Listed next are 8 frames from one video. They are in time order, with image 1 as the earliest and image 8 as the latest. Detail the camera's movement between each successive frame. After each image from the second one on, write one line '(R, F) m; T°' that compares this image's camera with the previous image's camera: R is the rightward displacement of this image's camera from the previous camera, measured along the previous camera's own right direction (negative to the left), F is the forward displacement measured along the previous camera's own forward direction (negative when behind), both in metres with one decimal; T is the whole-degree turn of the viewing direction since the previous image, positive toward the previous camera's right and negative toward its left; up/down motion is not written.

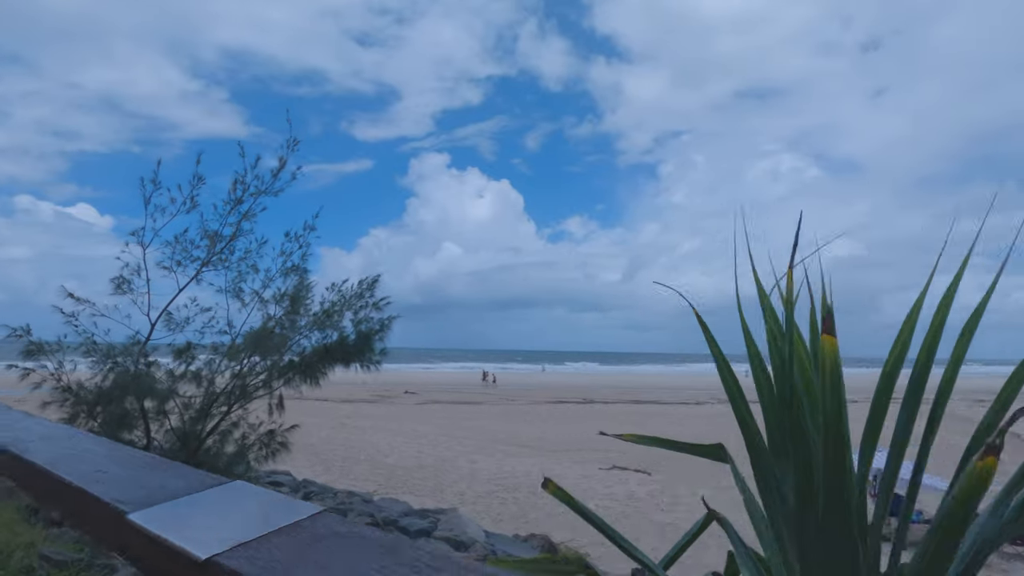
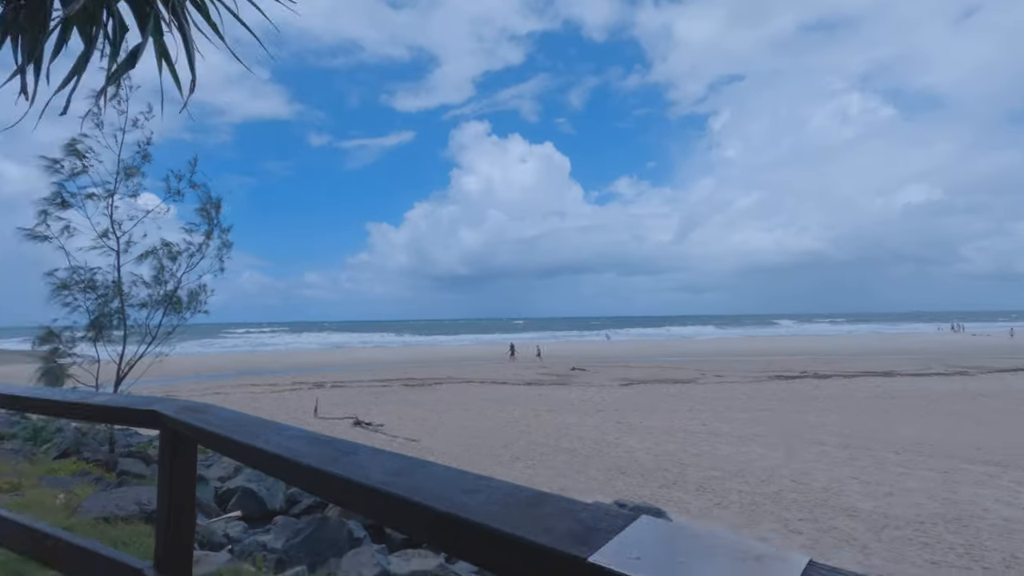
(-0.6, -1.0) m; -5°
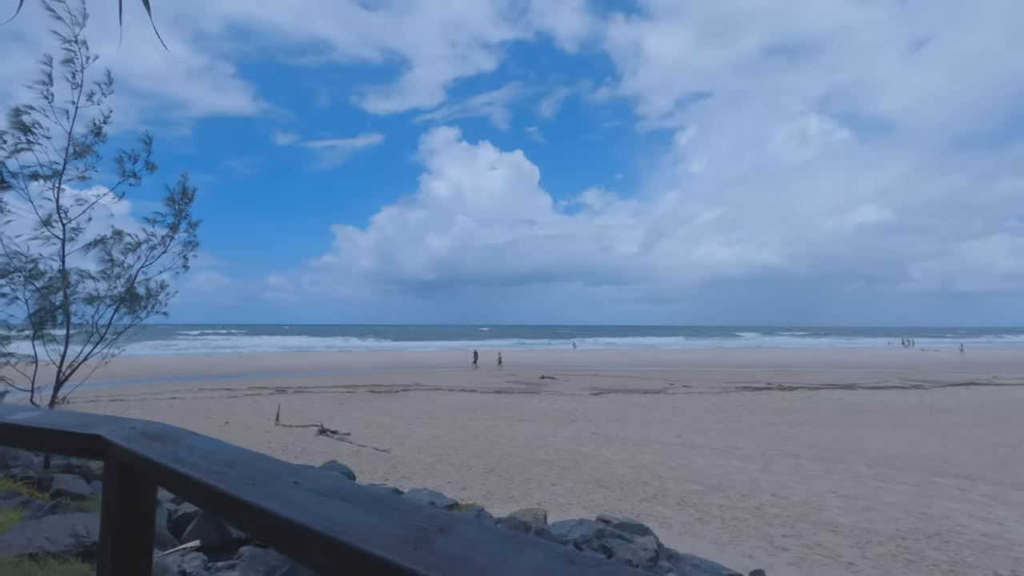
(-0.3, +0.4) m; +4°
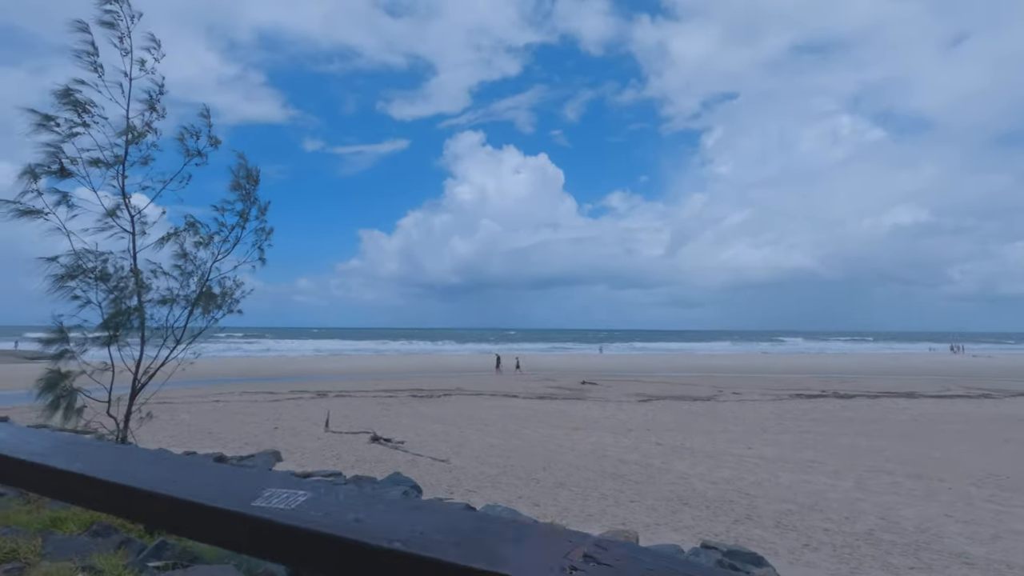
(-1.0, +0.7) m; -3°
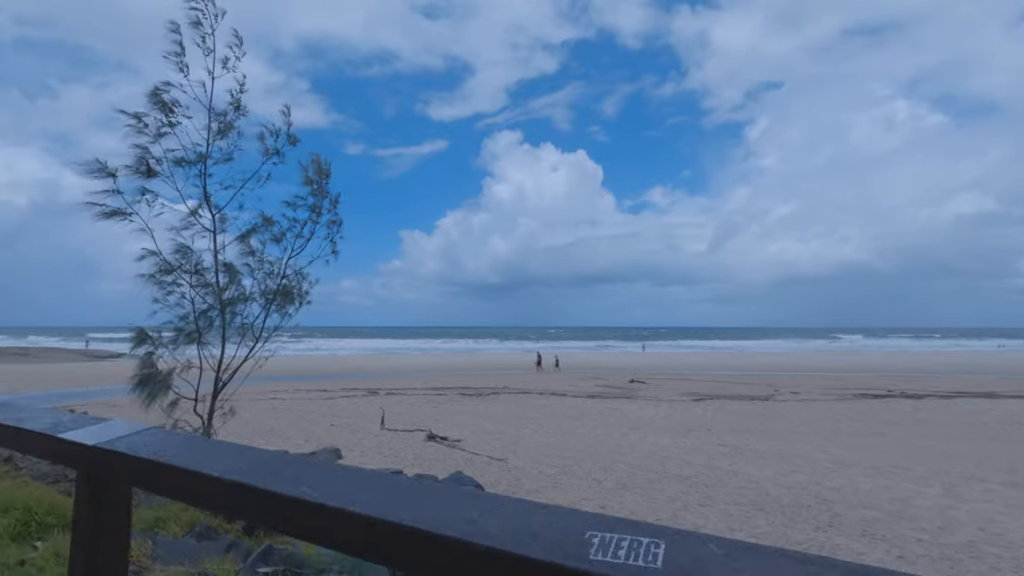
(-0.4, +0.2) m; -4°
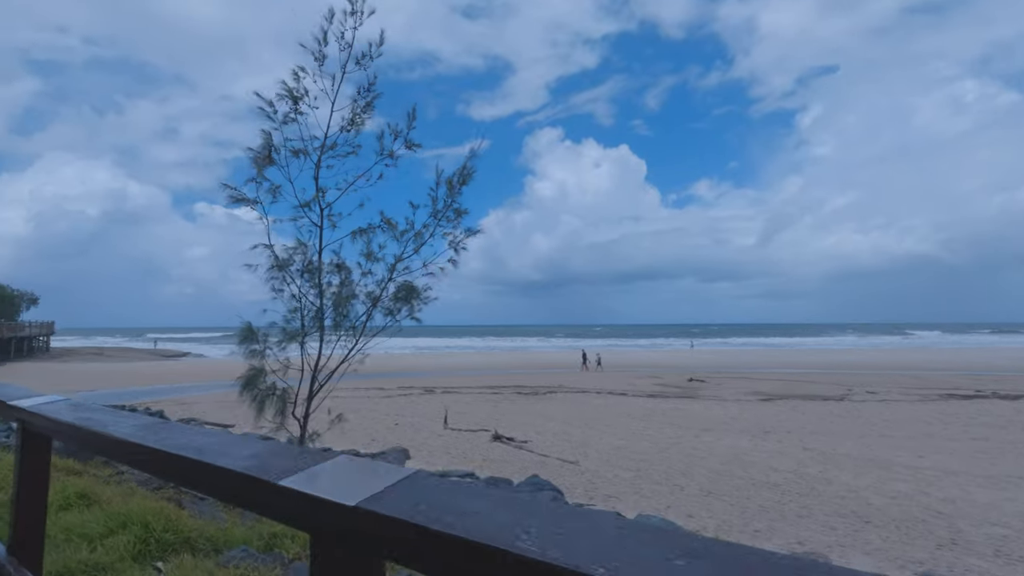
(-0.6, +0.4) m; -5°
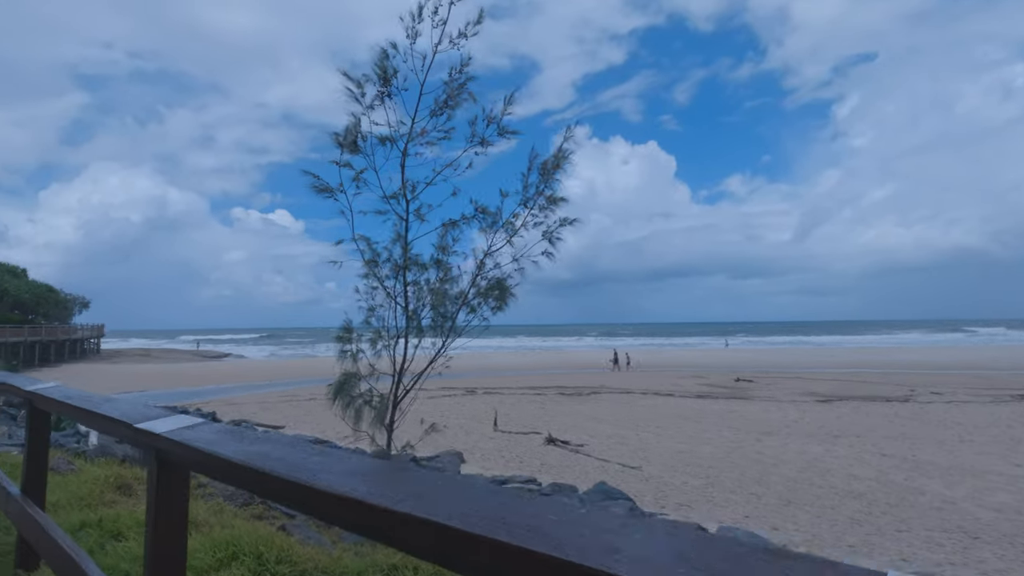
(-0.7, +0.4) m; -3°
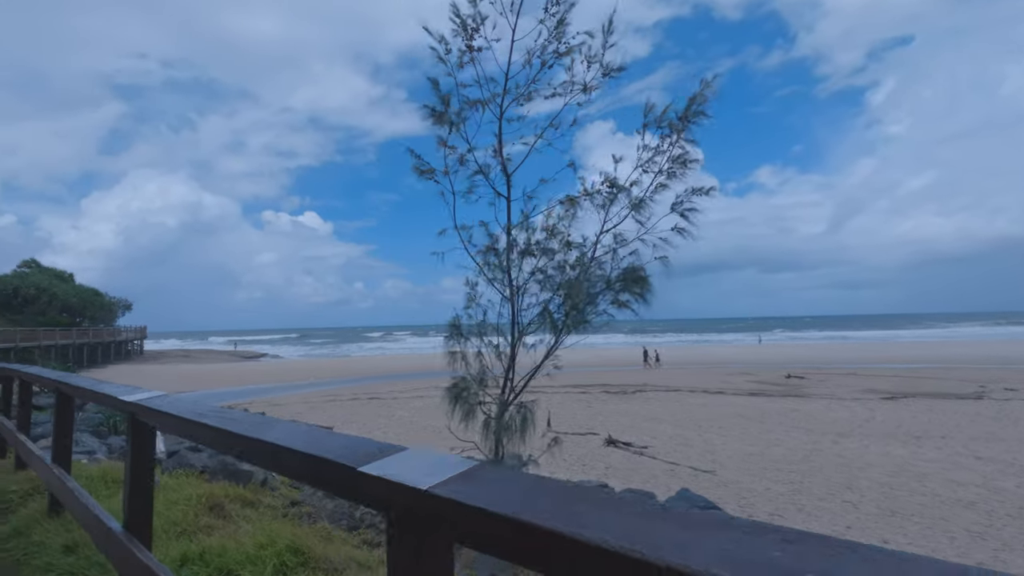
(-0.8, +0.6) m; -3°
